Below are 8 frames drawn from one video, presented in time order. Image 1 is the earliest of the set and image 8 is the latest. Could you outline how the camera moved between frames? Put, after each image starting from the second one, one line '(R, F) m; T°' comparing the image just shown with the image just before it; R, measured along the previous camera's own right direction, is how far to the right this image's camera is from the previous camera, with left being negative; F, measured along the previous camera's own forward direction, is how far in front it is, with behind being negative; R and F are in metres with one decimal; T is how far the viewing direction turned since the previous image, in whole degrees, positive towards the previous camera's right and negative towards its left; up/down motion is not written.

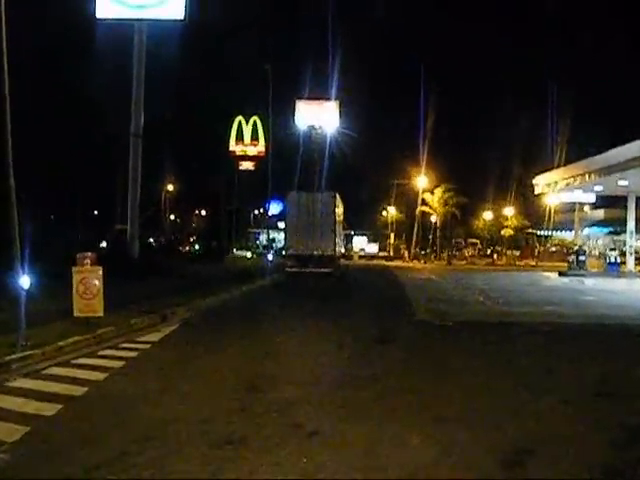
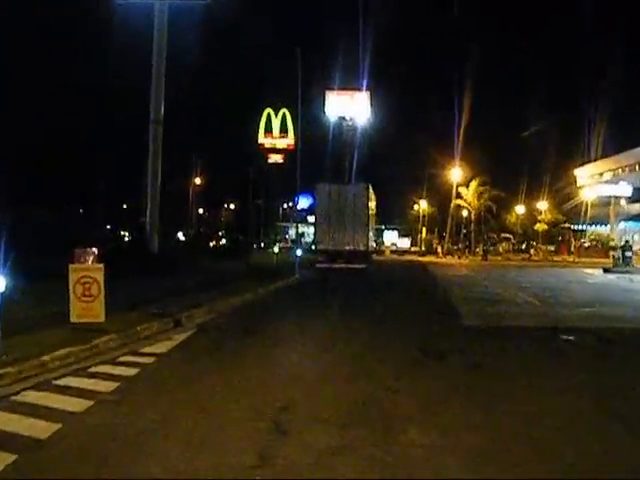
(-0.1, +2.7) m; -1°
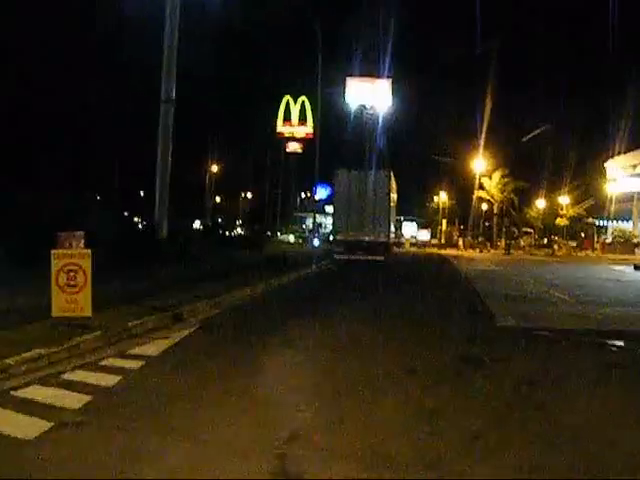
(0.0, +2.2) m; -1°
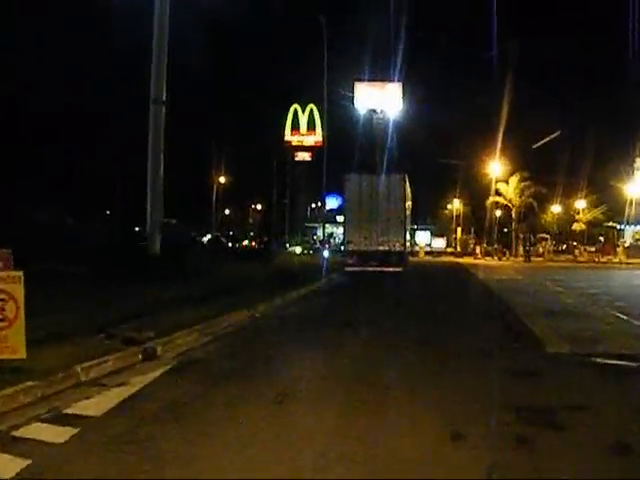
(+0.1, +3.5) m; 0°
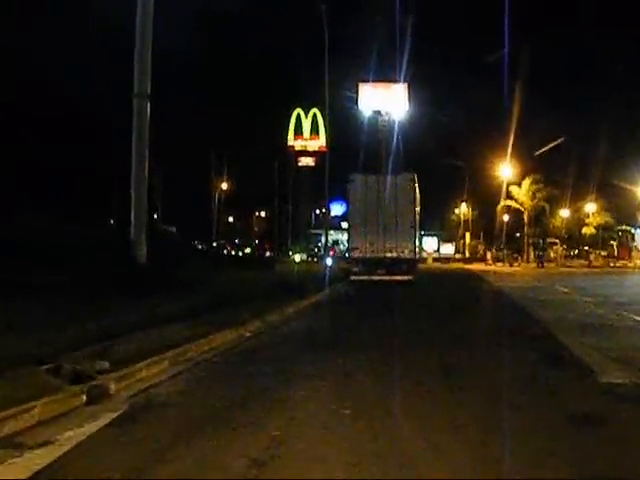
(+0.1, +3.1) m; 0°
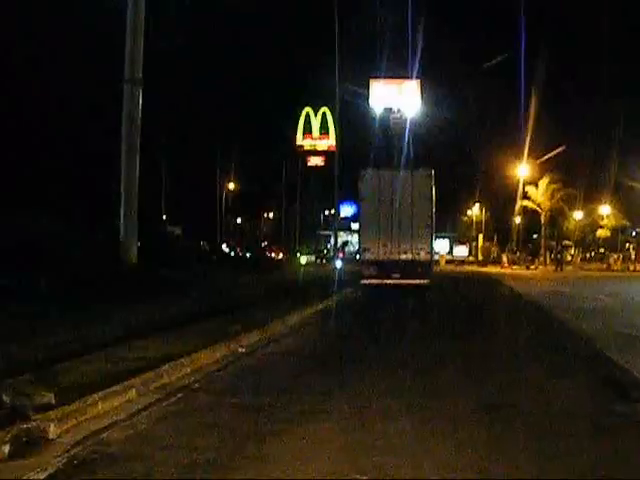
(0.0, +2.7) m; 0°
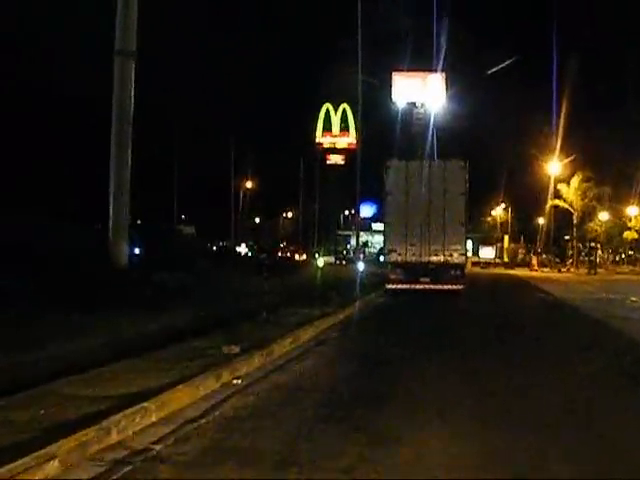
(0.0, +3.6) m; -1°
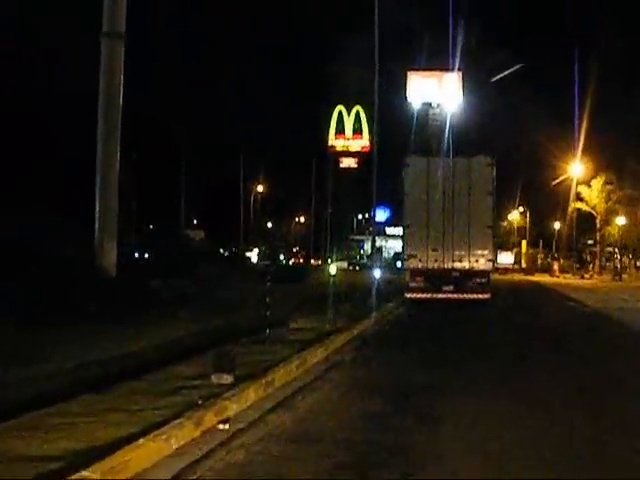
(0.0, +2.6) m; 0°
